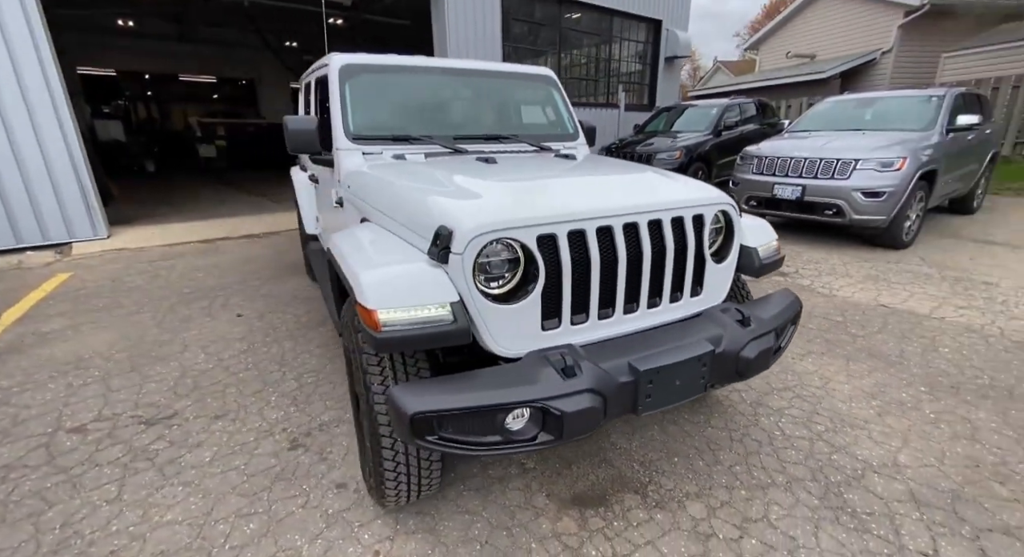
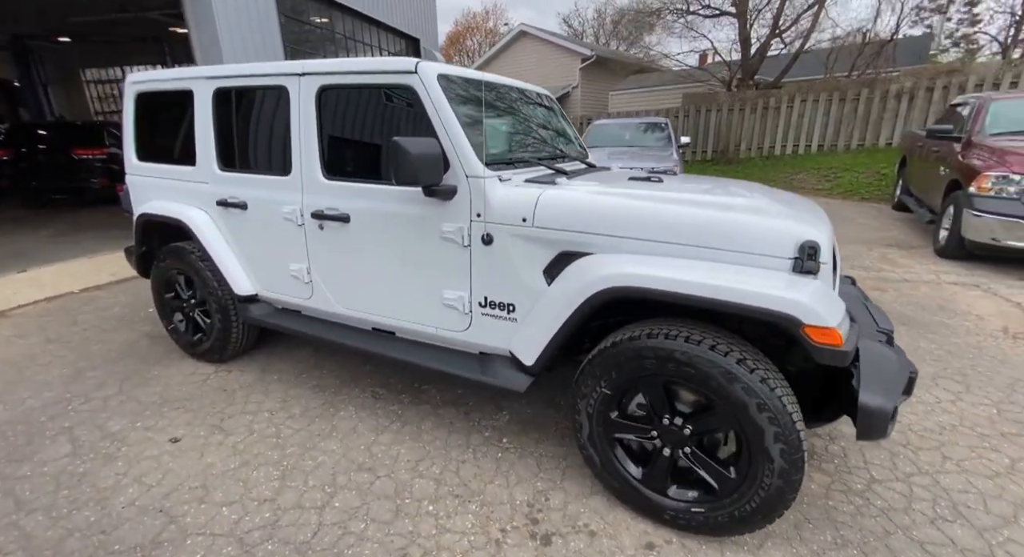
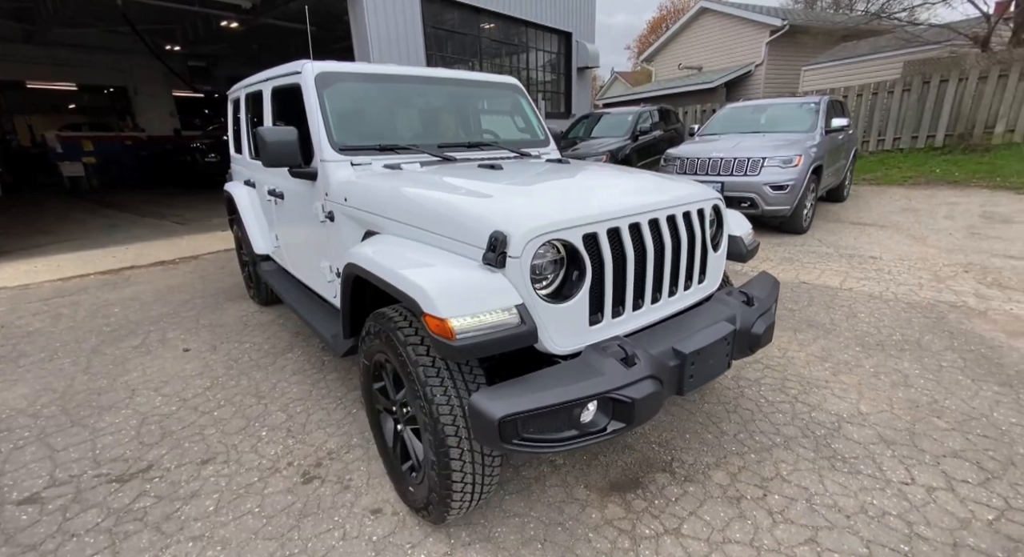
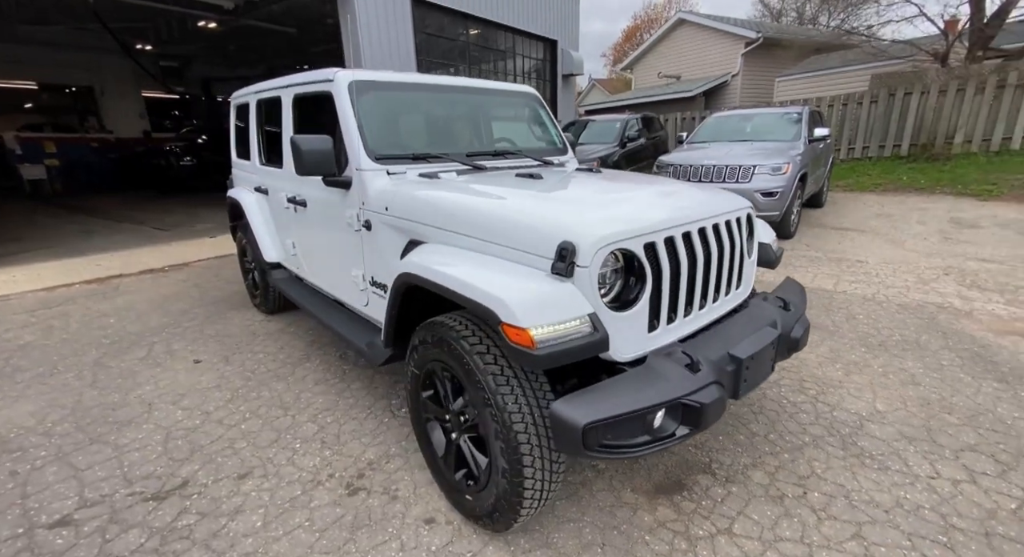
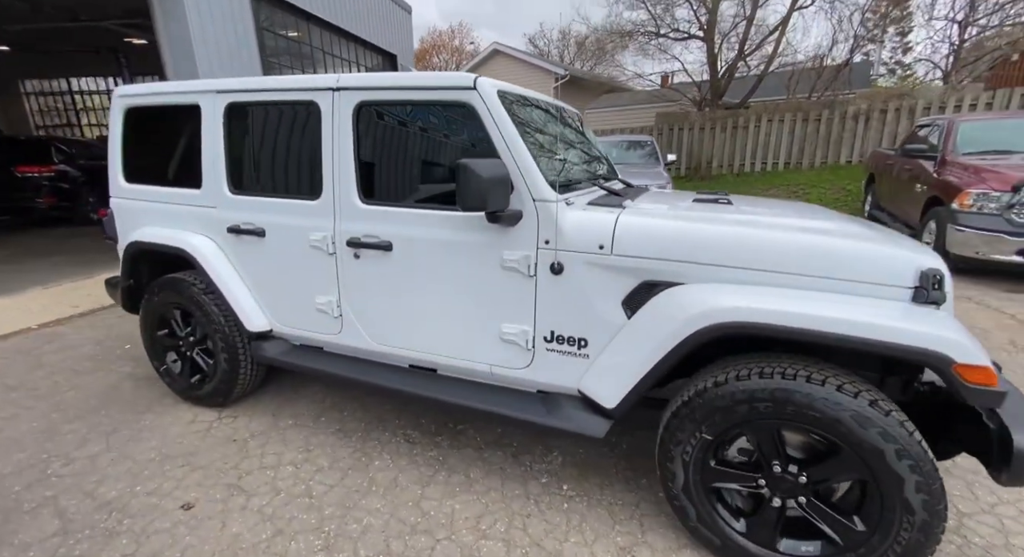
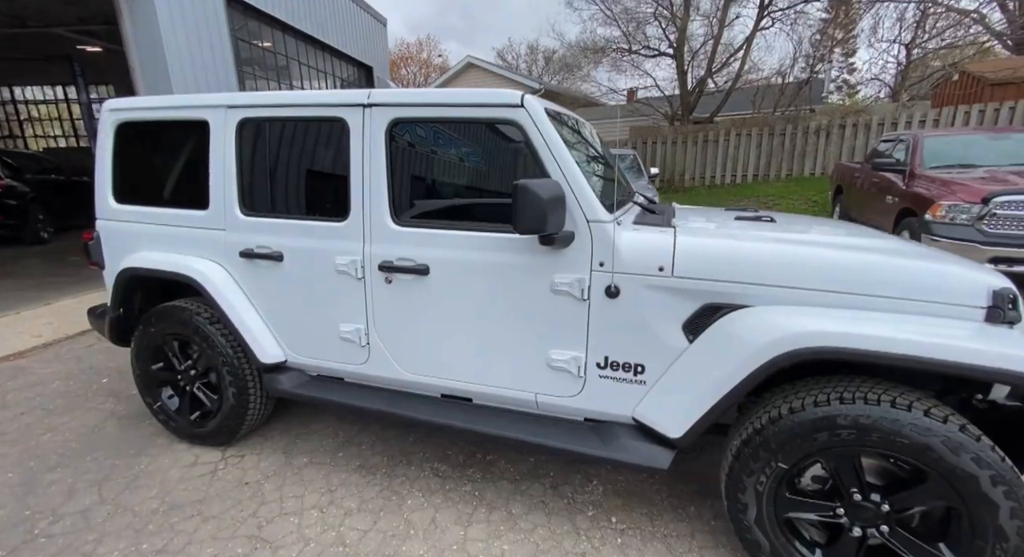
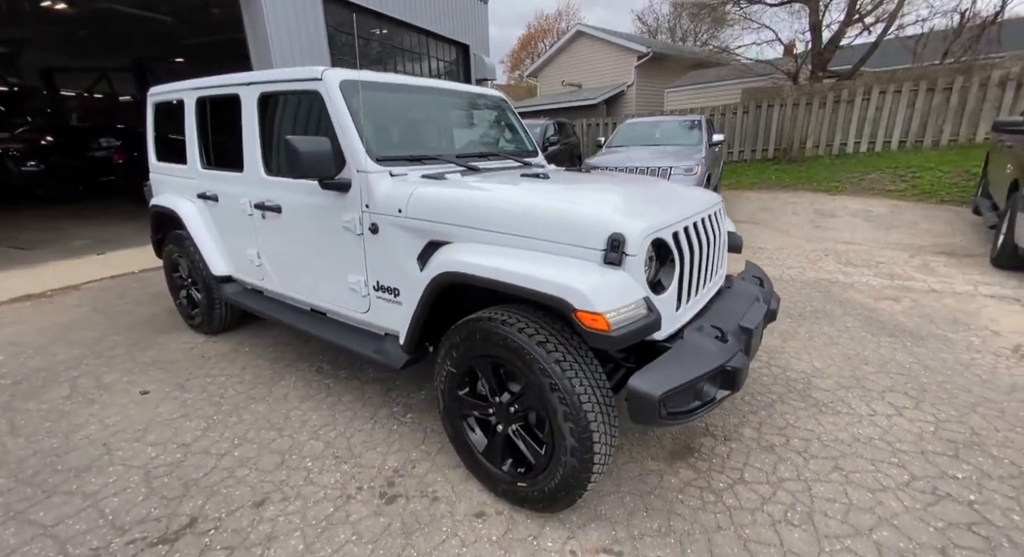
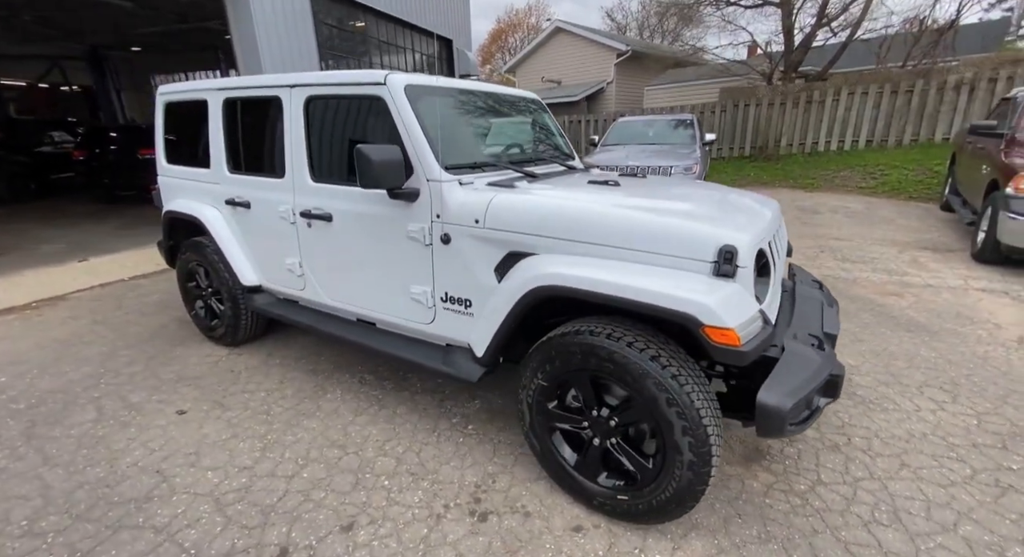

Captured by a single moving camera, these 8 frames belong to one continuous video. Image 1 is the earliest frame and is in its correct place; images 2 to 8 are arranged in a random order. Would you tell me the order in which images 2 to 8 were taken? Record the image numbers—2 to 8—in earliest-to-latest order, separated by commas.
3, 4, 7, 8, 2, 5, 6
